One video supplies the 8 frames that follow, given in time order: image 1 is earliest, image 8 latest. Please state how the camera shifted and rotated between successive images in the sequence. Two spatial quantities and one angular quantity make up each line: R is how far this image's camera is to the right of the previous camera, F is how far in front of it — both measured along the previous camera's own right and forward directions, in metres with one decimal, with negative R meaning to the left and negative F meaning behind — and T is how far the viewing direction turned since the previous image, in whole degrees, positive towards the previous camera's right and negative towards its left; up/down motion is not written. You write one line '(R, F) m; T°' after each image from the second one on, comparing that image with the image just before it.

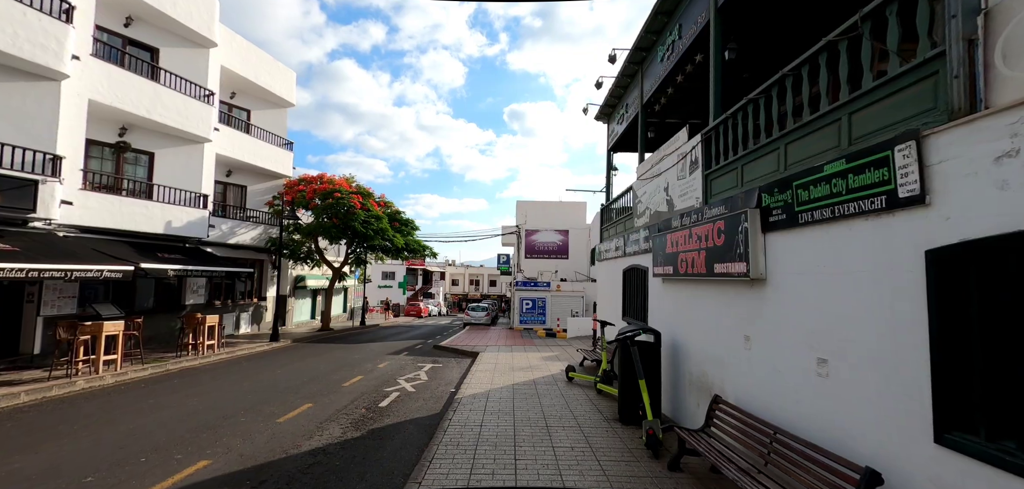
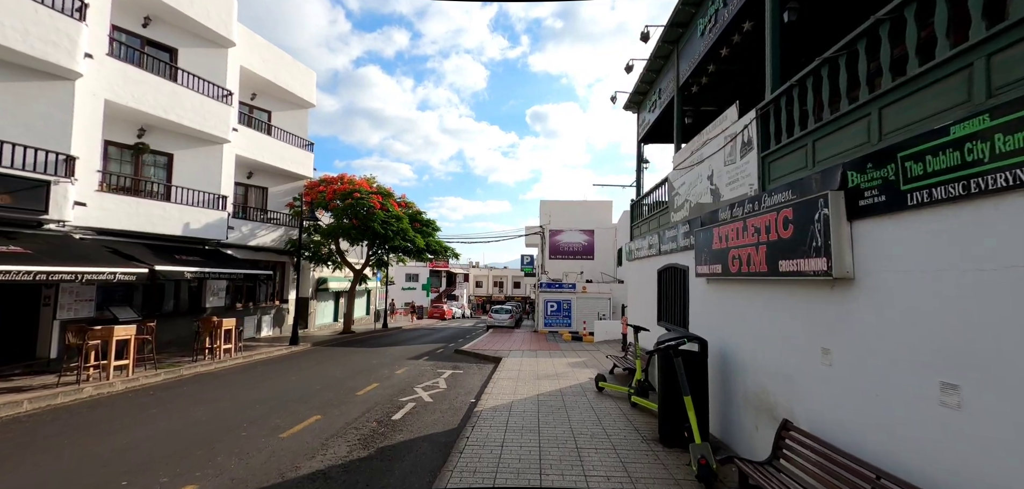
(0.0, +0.8) m; -3°
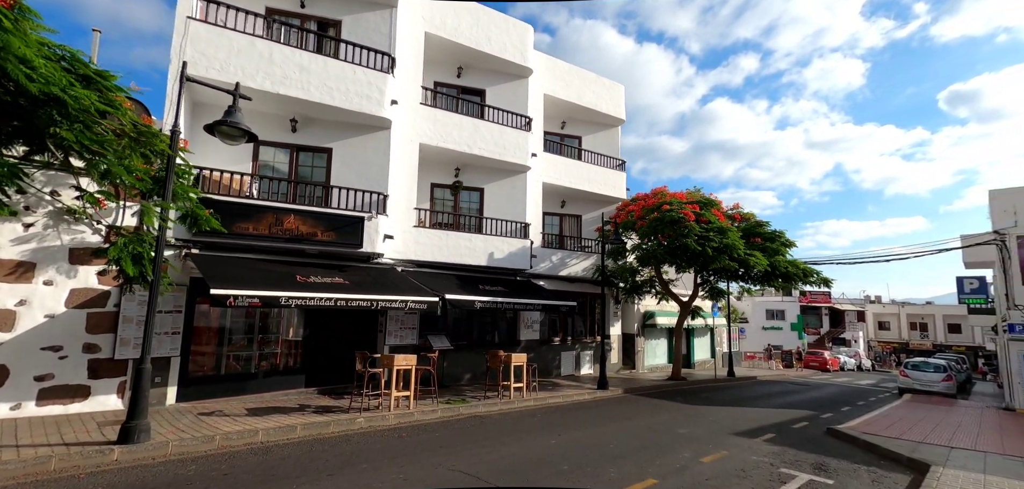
(0.0, +4.3) m; -43°
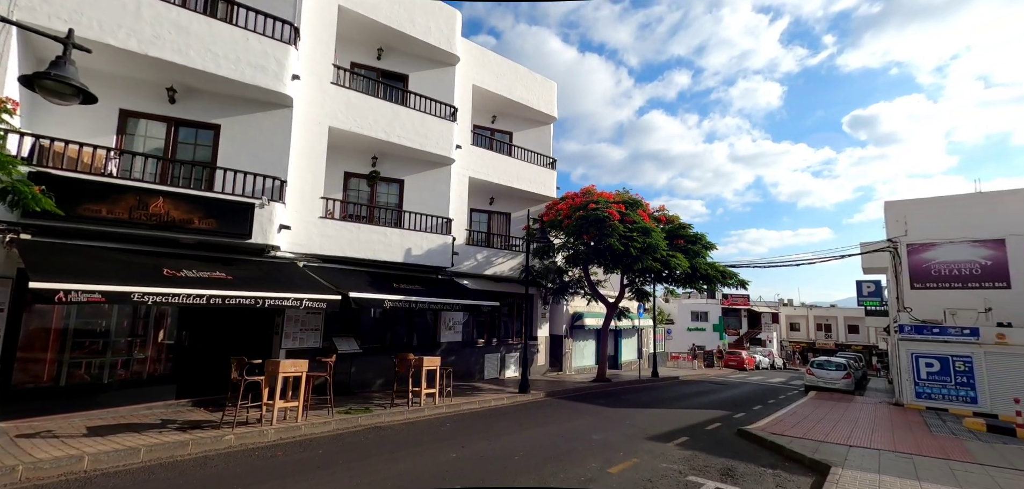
(+0.6, +0.7) m; +7°
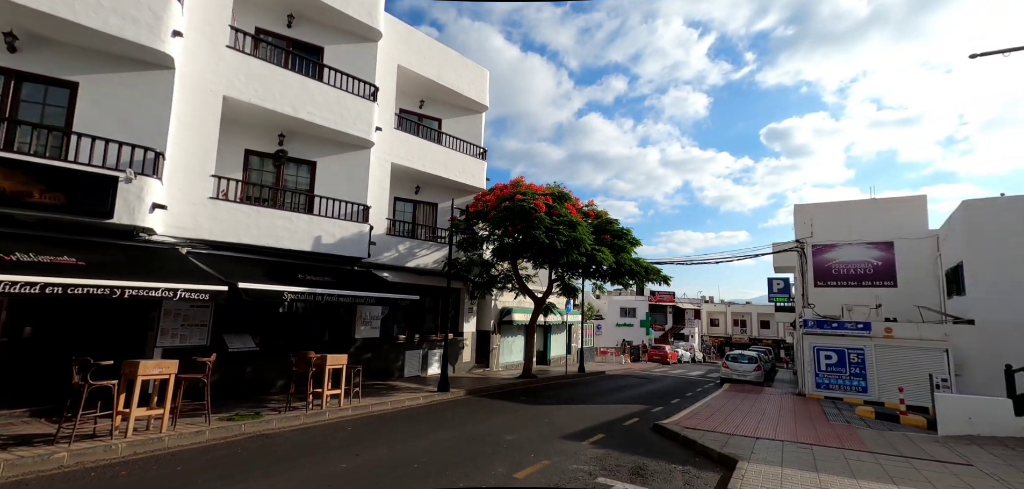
(+0.5, +0.6) m; +8°
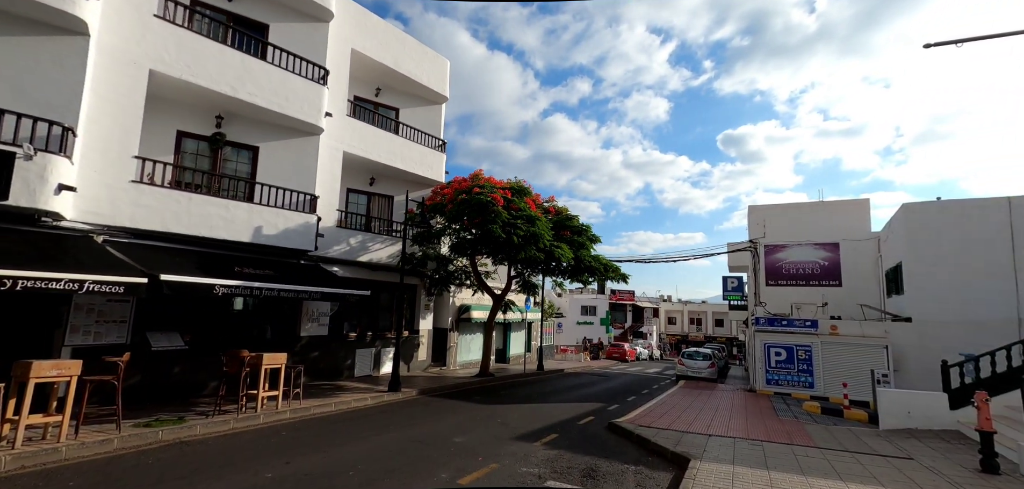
(+0.2, +0.4) m; +4°
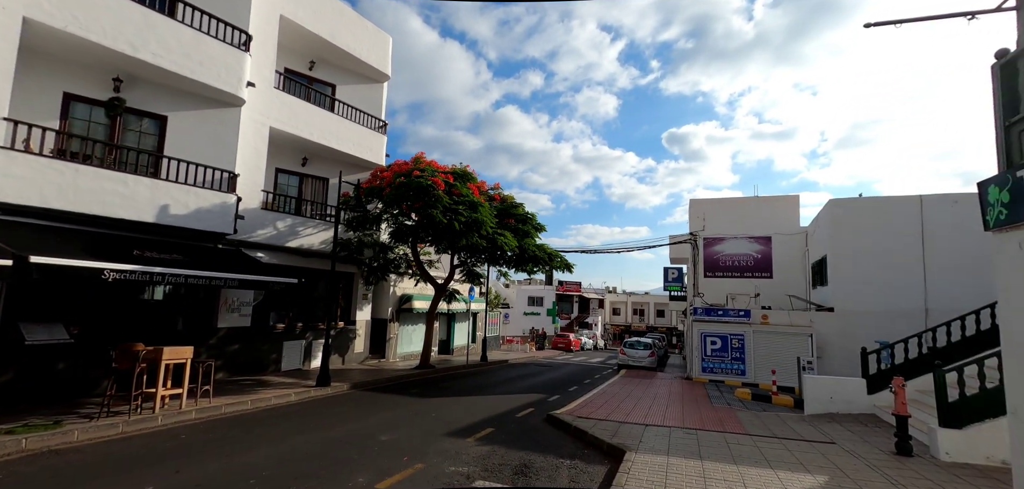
(+0.3, +0.5) m; +6°
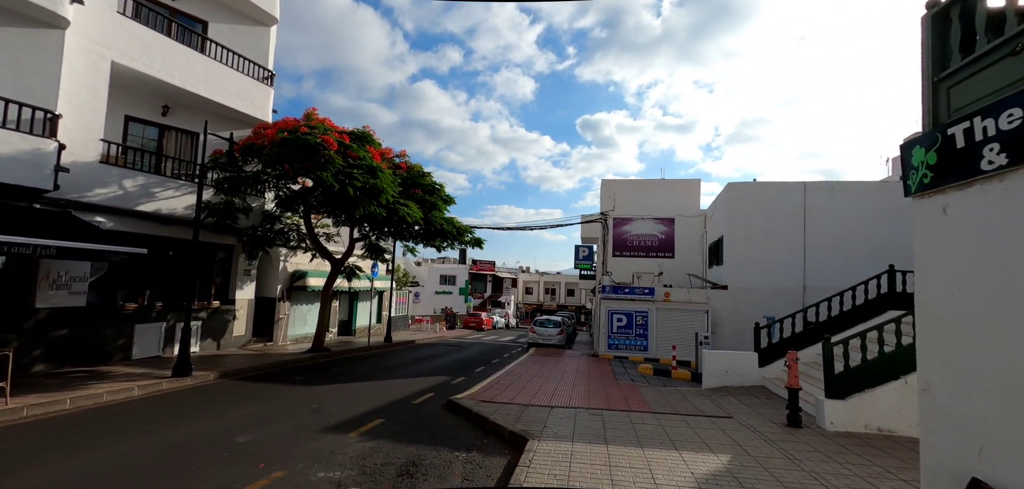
(+0.3, +0.9) m; +11°
